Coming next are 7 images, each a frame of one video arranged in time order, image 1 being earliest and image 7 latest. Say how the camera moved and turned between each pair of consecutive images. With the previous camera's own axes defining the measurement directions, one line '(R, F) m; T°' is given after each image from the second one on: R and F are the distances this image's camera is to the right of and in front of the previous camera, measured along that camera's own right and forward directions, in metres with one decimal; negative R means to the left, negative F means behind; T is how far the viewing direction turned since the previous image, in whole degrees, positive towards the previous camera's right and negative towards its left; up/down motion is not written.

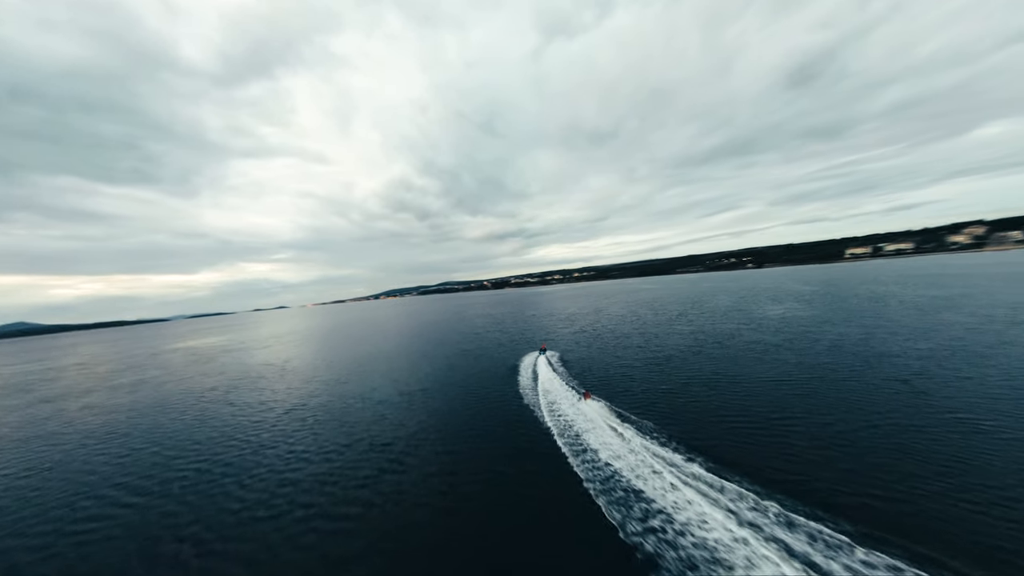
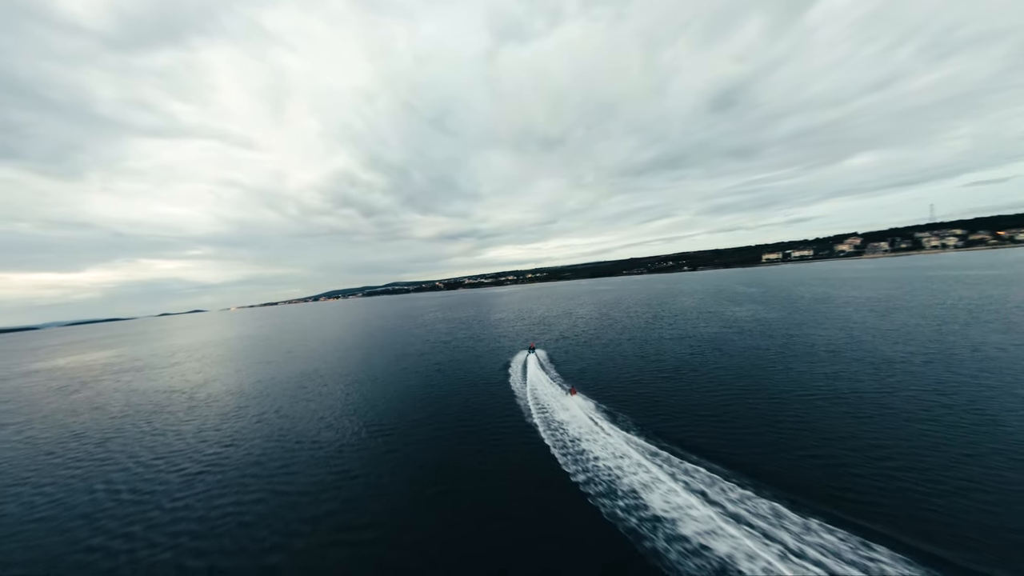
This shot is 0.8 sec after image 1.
(-4.1, +7.6) m; +8°
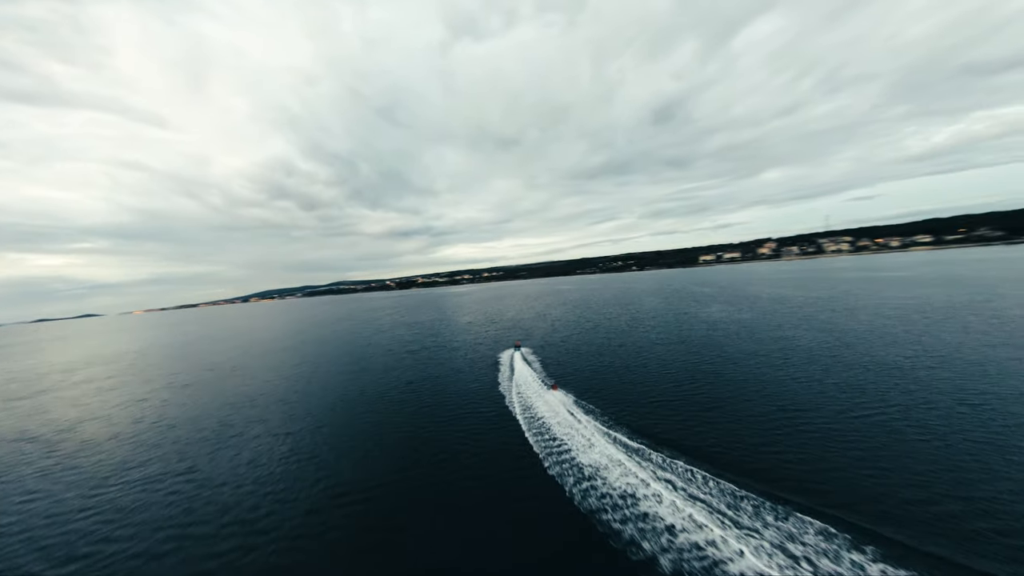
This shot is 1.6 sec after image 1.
(-3.8, +6.9) m; +8°
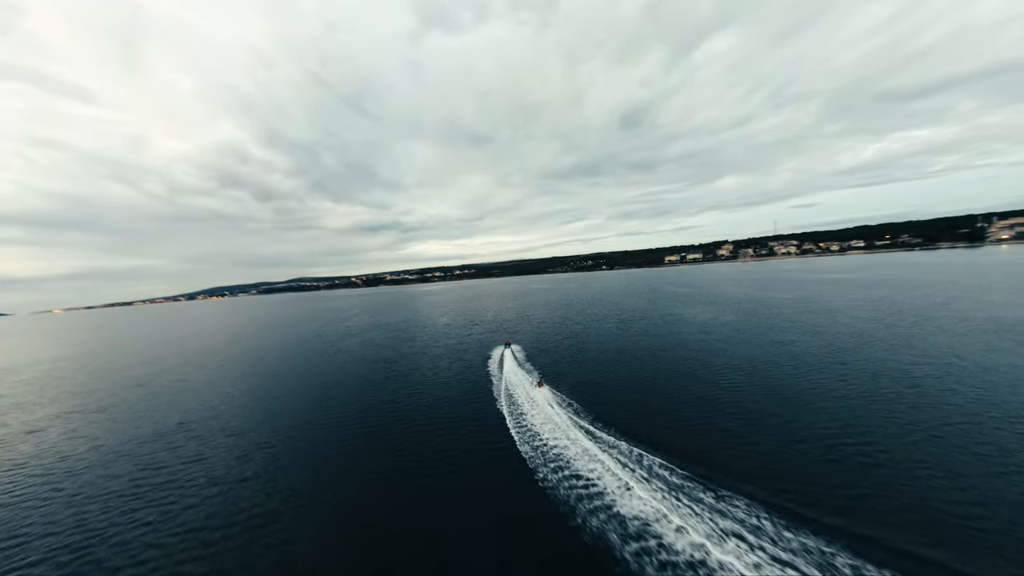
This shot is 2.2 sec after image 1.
(-2.7, +4.8) m; +5°
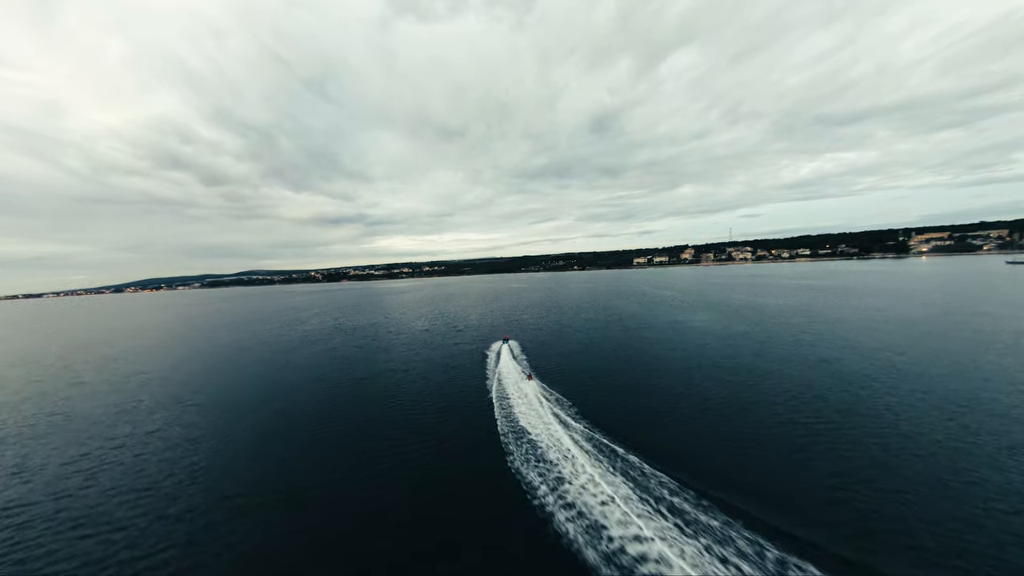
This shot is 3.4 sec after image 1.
(-4.4, +9.8) m; +5°
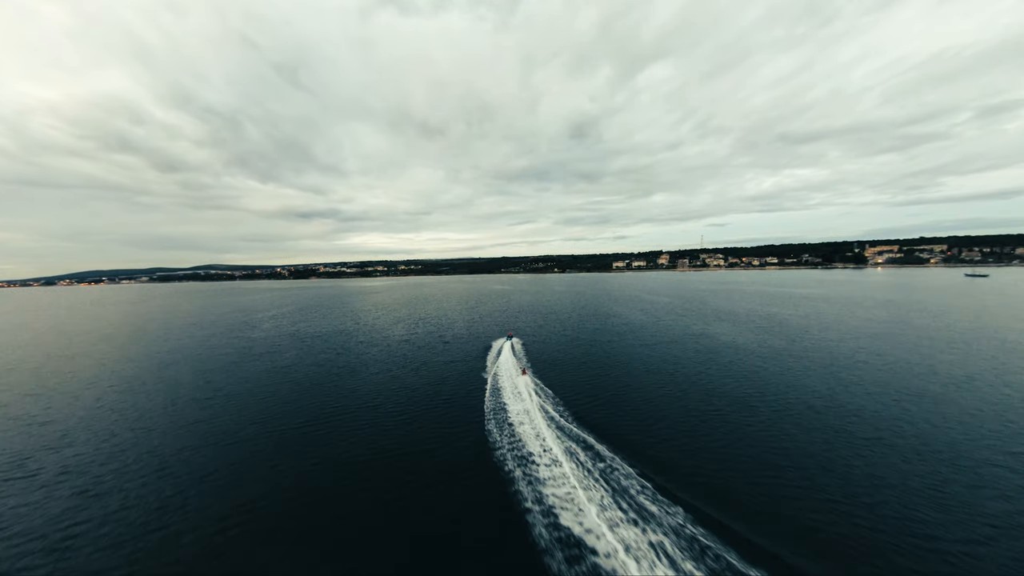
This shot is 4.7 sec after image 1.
(-3.5, +11.5) m; +4°
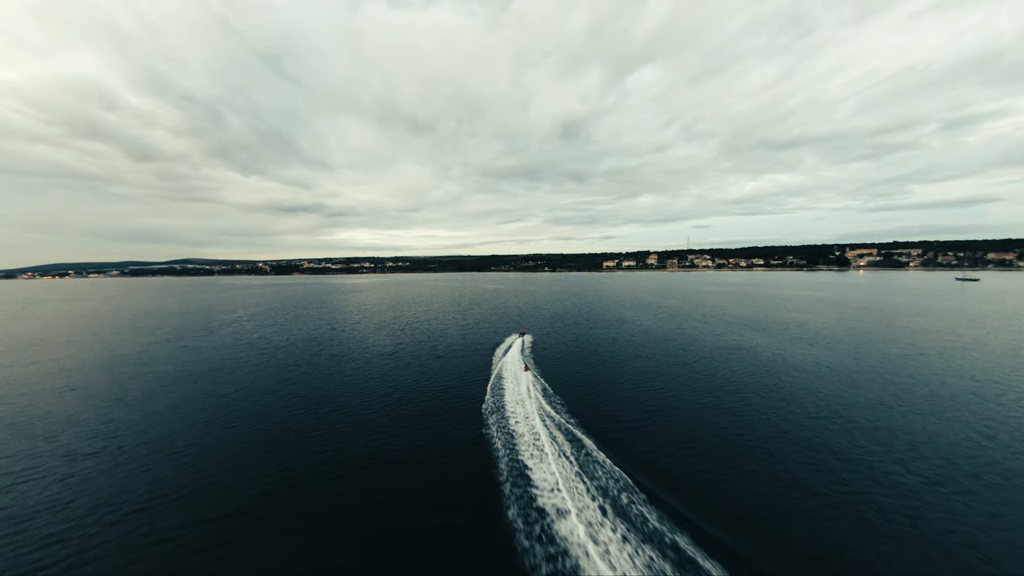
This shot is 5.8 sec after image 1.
(-2.5, +9.9) m; +2°
